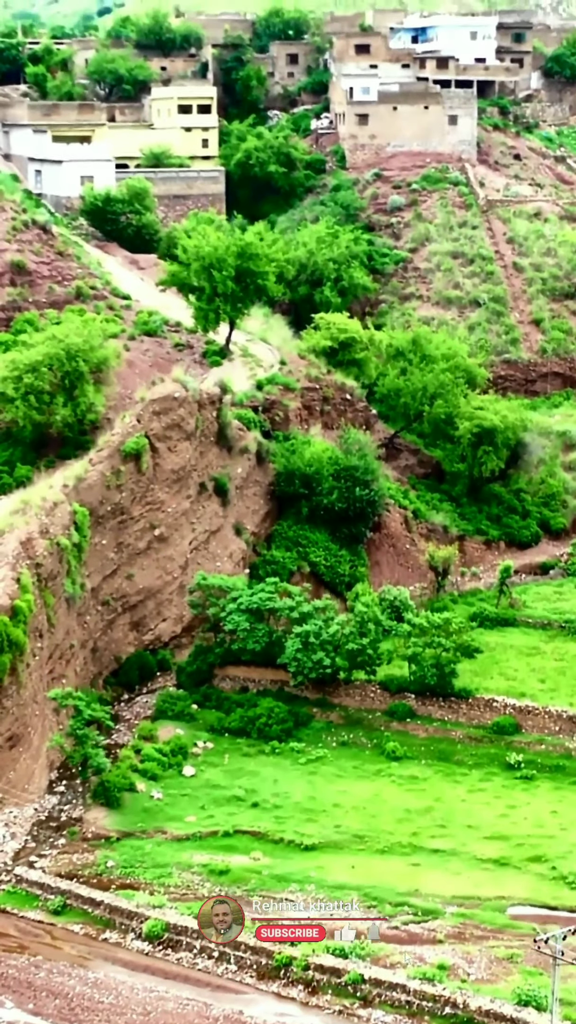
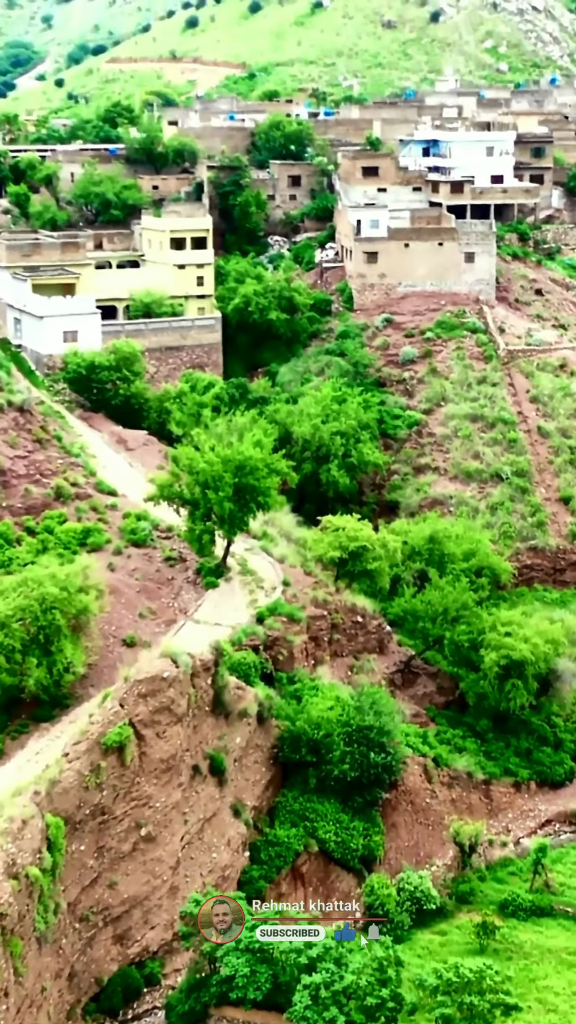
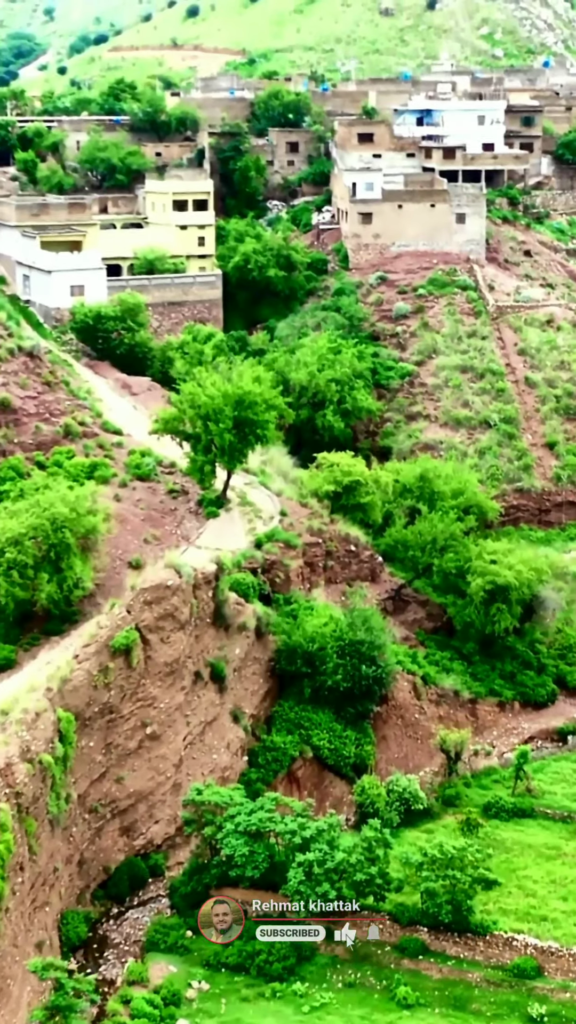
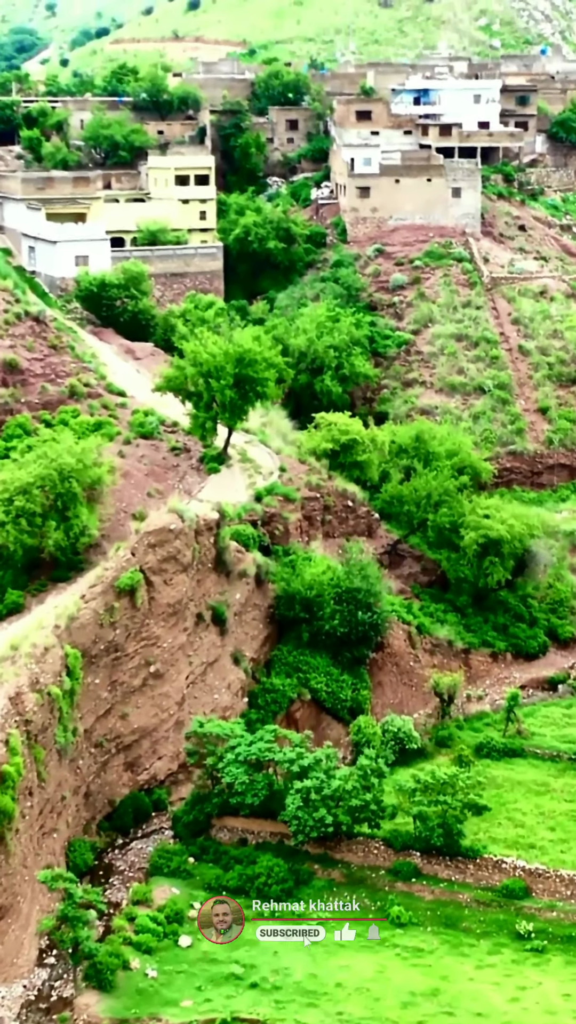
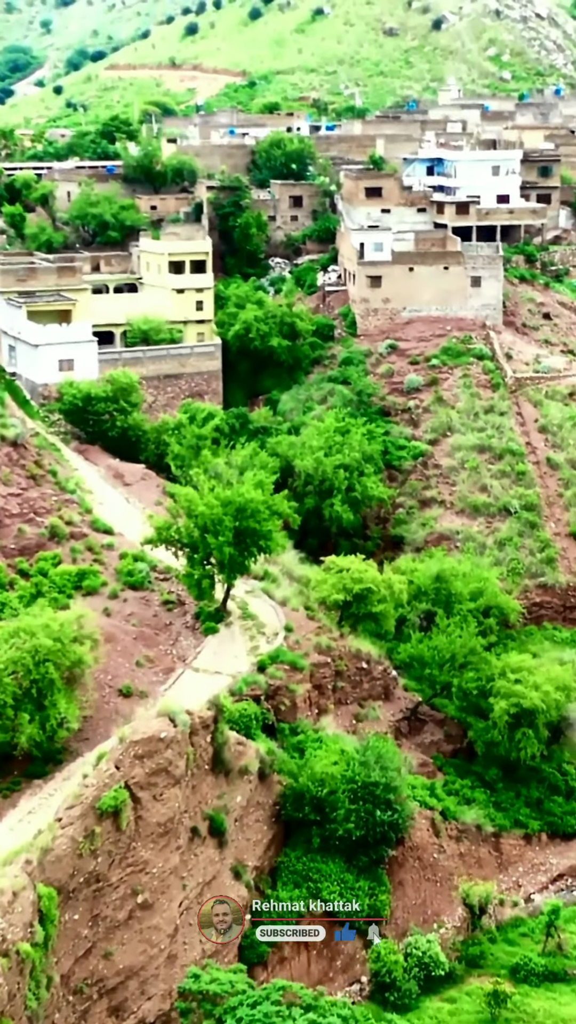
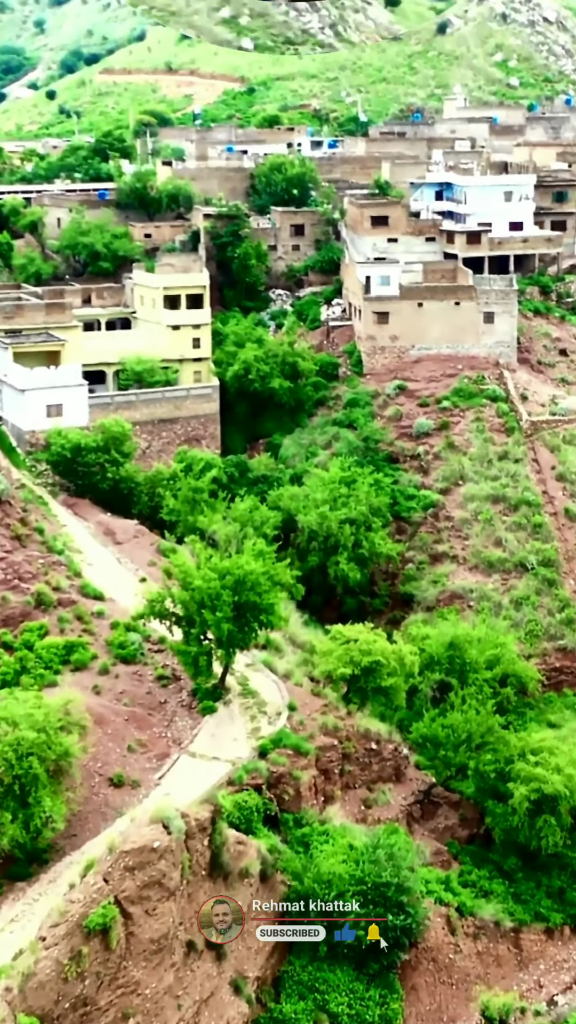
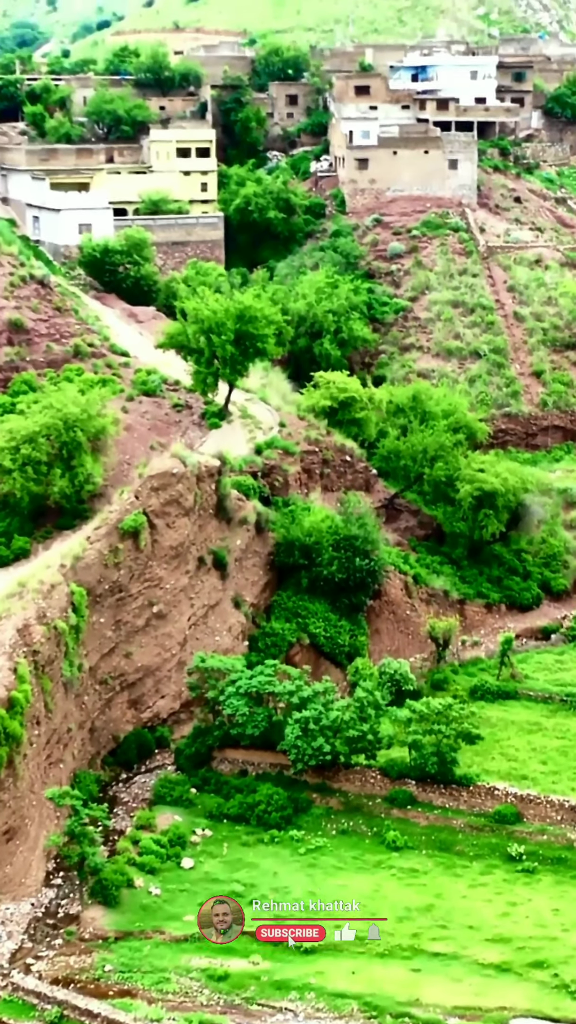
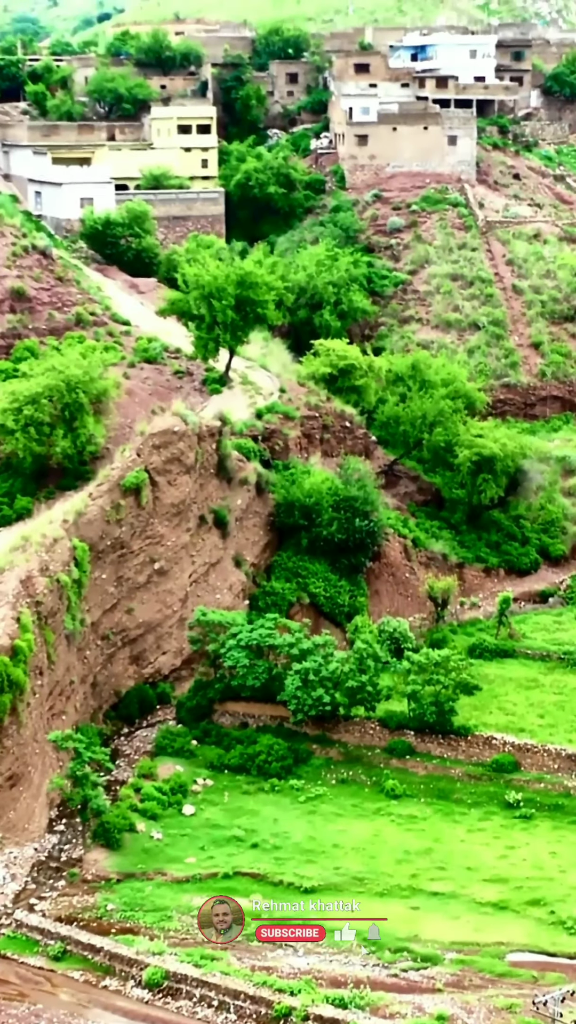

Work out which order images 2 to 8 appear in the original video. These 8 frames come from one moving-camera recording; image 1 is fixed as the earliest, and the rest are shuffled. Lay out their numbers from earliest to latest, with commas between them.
8, 7, 4, 3, 2, 5, 6
